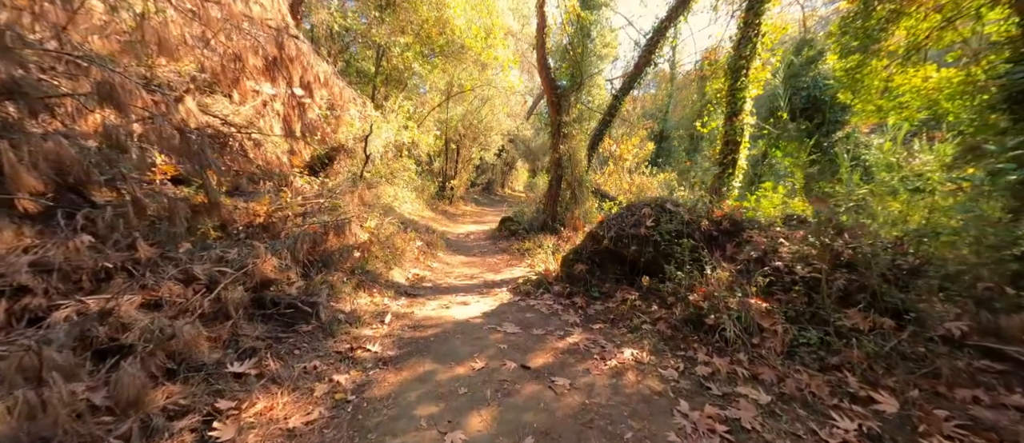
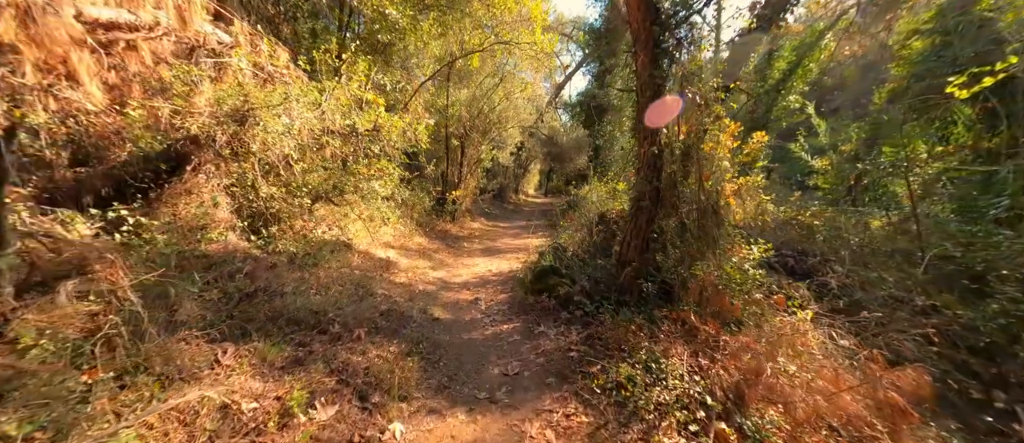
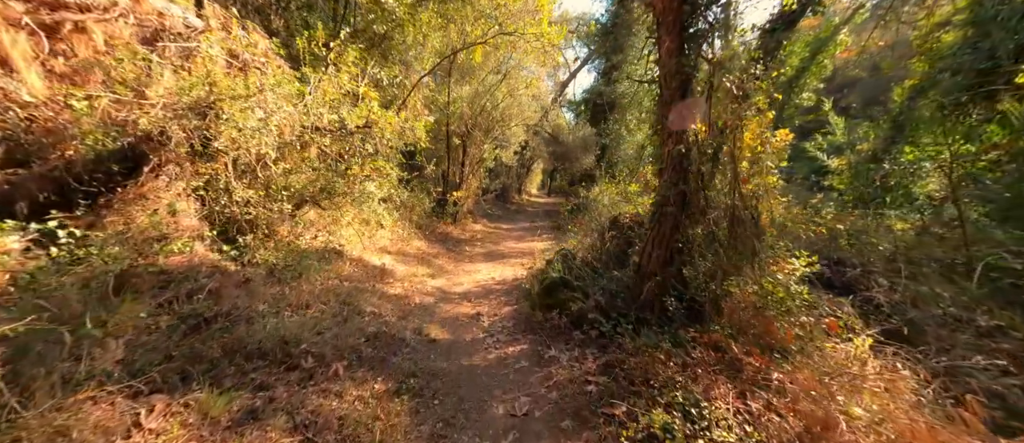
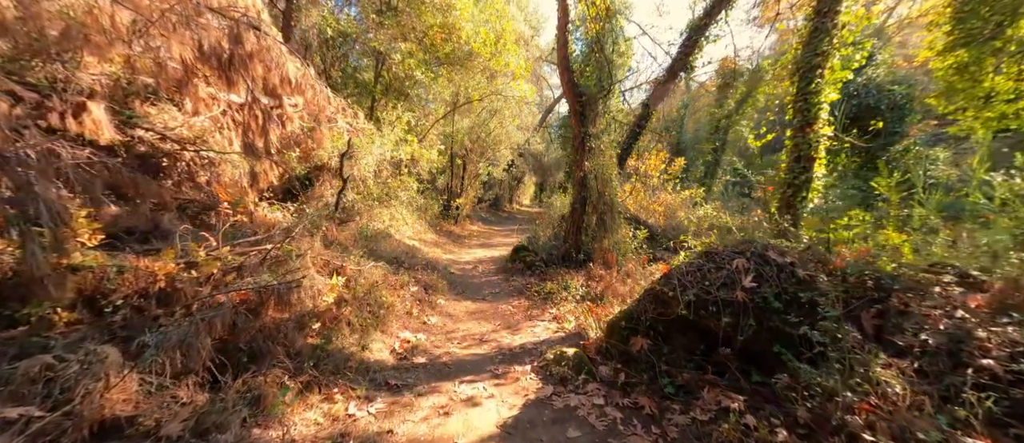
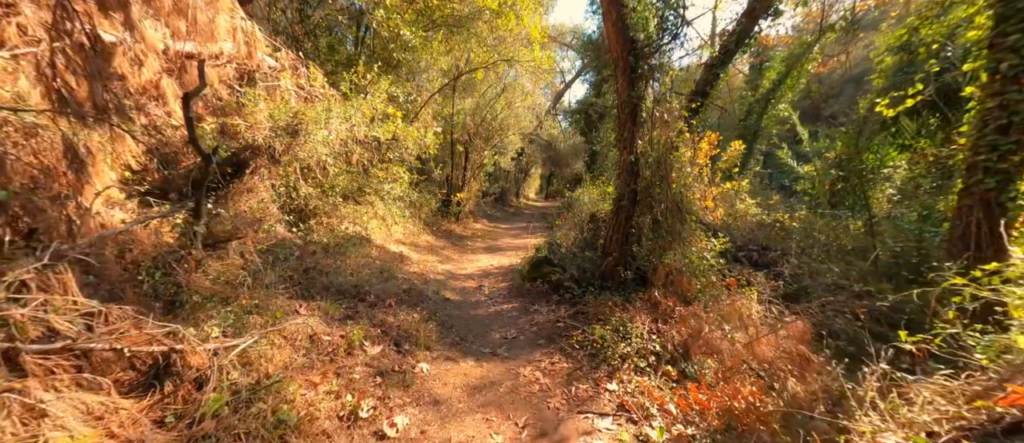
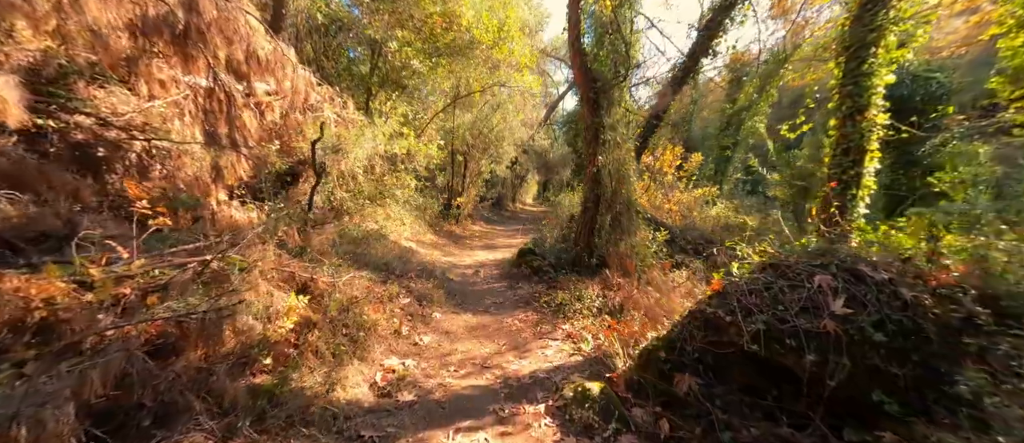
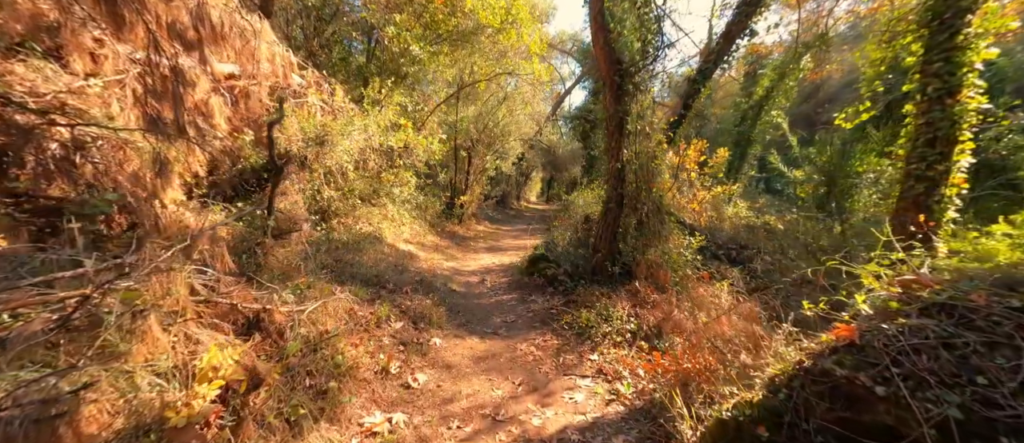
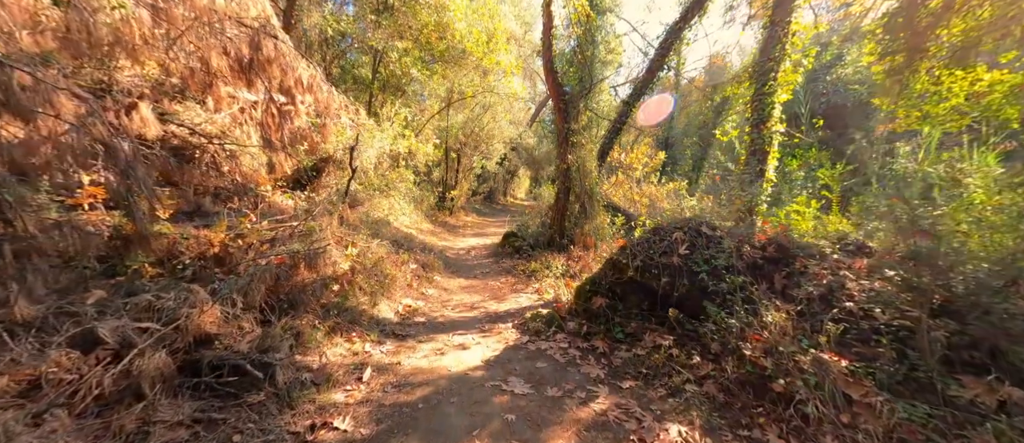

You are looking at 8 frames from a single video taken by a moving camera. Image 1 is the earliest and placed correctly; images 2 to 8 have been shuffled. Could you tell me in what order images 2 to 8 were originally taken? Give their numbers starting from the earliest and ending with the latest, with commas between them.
8, 4, 6, 7, 5, 2, 3
